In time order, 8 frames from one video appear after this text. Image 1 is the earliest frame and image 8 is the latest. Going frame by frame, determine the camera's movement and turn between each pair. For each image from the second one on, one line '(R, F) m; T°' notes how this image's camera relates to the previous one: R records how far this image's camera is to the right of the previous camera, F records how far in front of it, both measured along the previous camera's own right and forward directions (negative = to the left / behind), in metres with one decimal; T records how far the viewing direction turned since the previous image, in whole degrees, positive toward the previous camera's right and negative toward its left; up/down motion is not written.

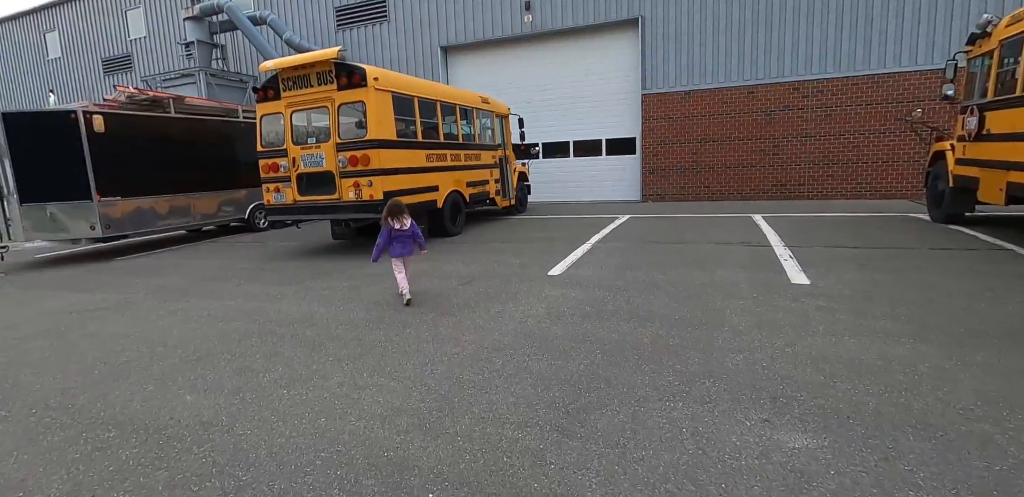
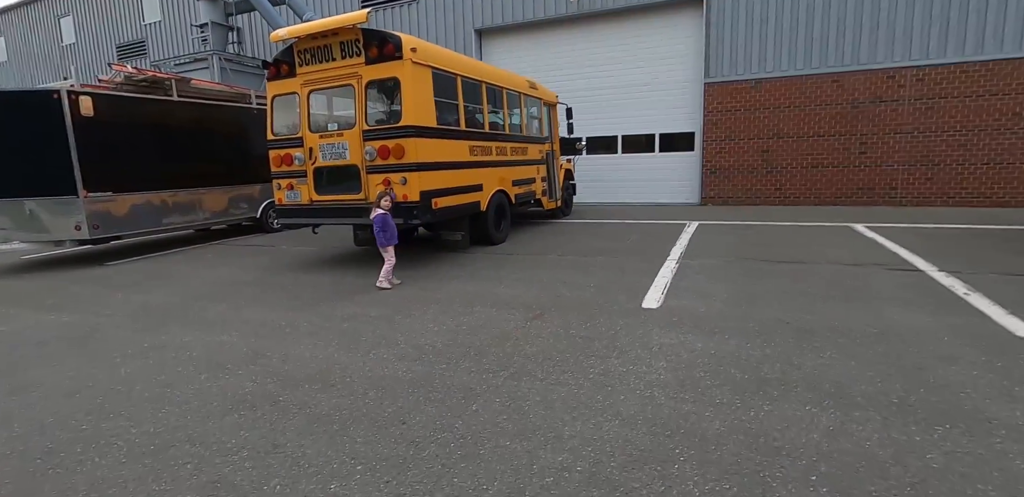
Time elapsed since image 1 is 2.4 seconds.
(-0.6, +1.6) m; -2°
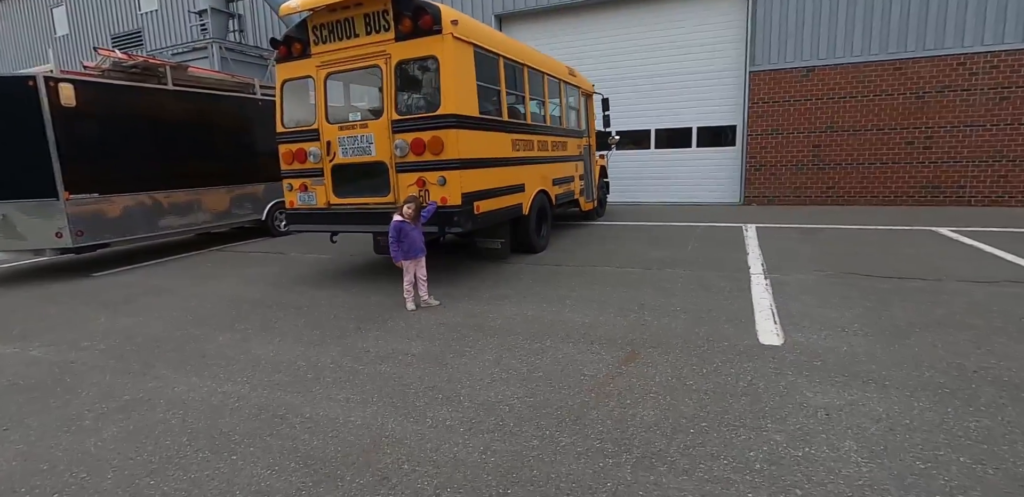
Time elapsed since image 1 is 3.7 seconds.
(-0.6, +1.1) m; 0°
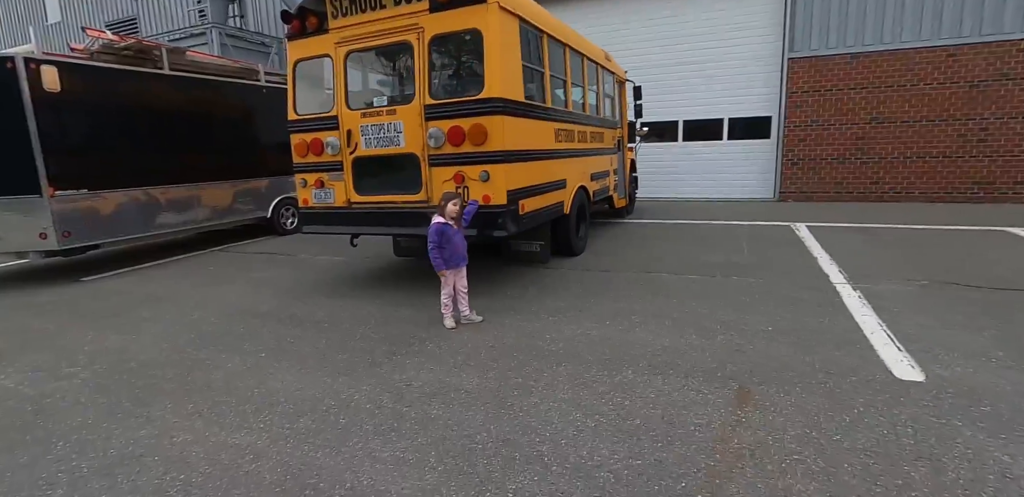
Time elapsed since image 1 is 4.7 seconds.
(-0.5, +0.7) m; 0°
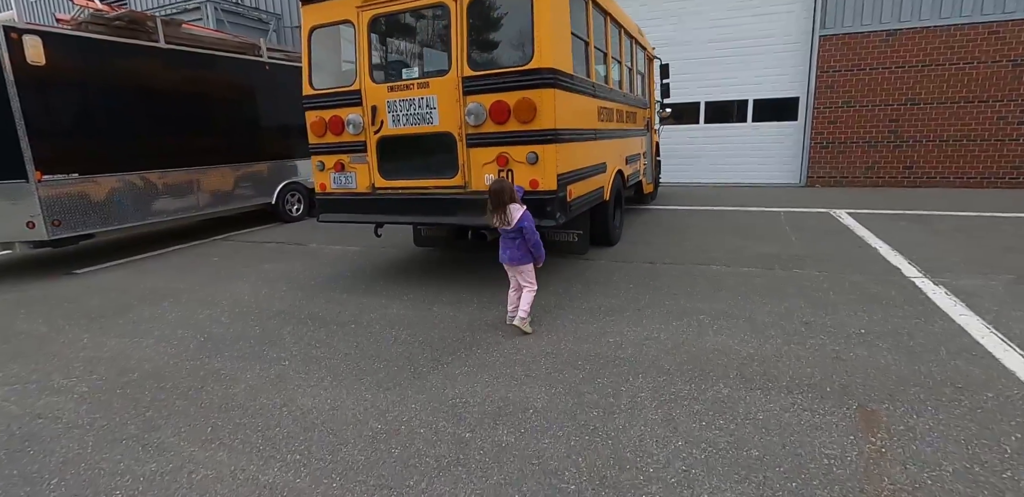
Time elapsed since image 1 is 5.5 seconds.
(-0.4, +0.5) m; +1°
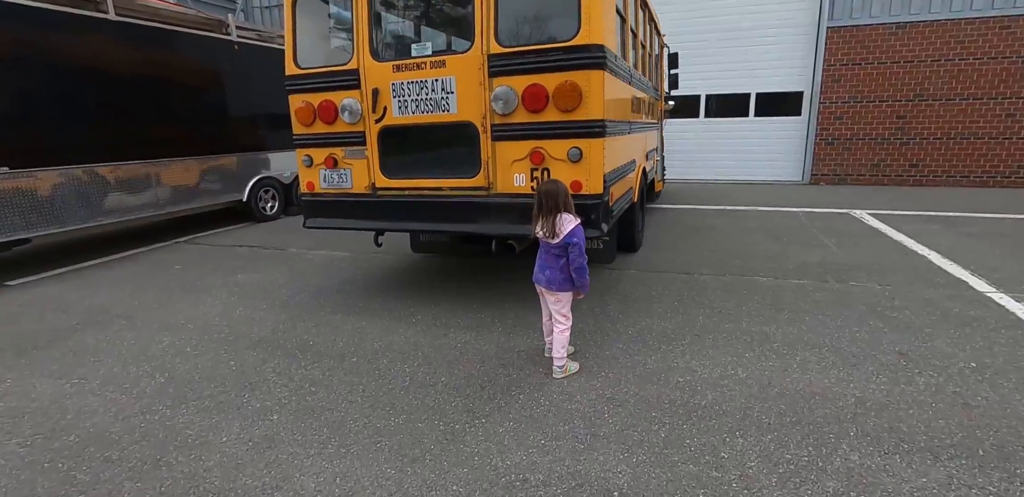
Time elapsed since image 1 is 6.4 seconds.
(-0.4, +0.7) m; +3°
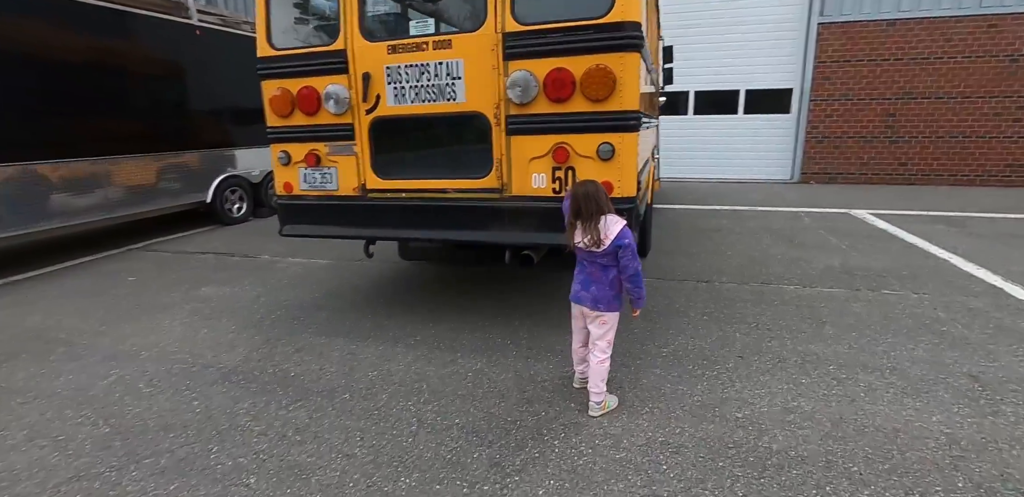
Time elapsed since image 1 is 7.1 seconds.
(-0.3, +0.5) m; +3°
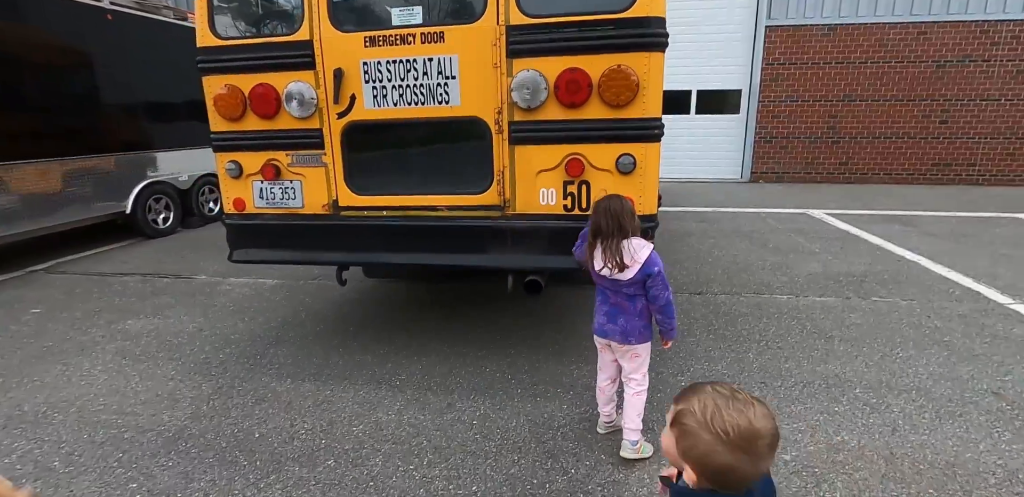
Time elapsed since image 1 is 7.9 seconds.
(-0.3, +0.4) m; +7°
